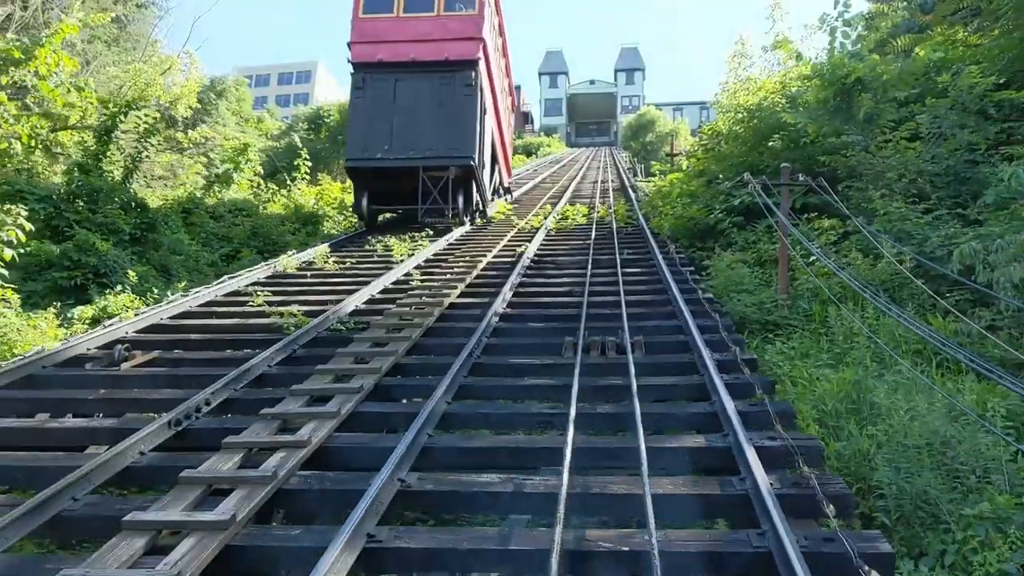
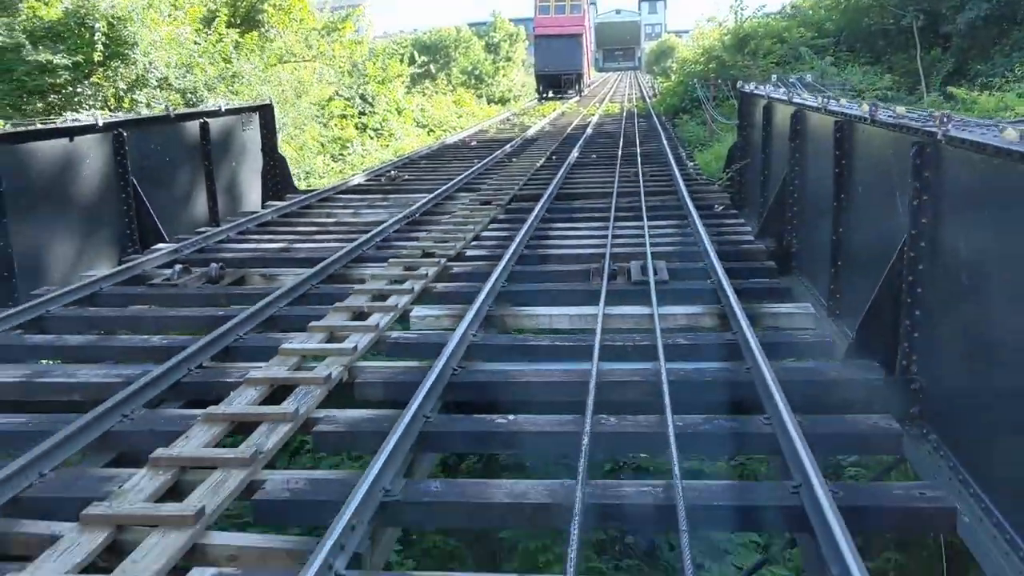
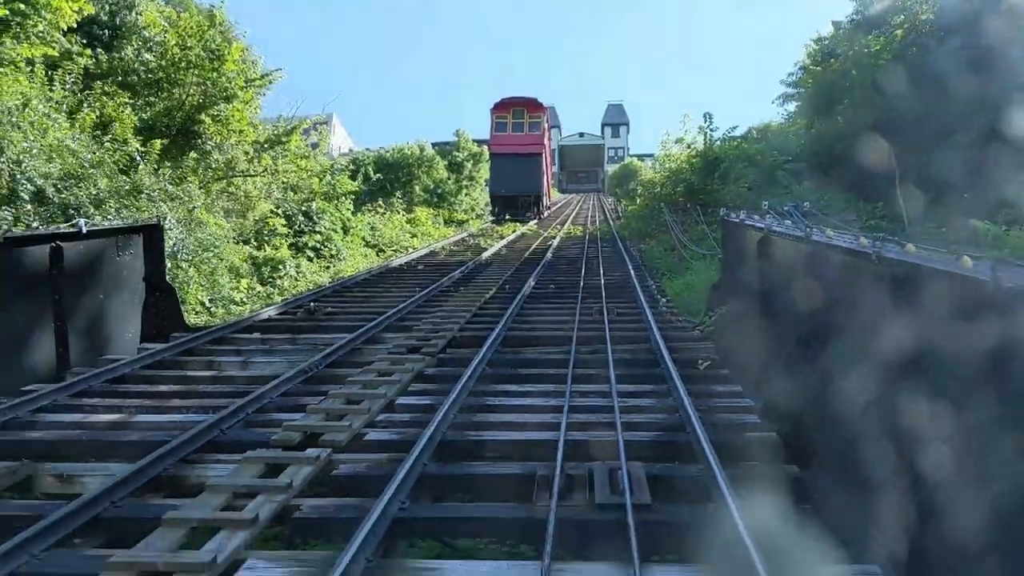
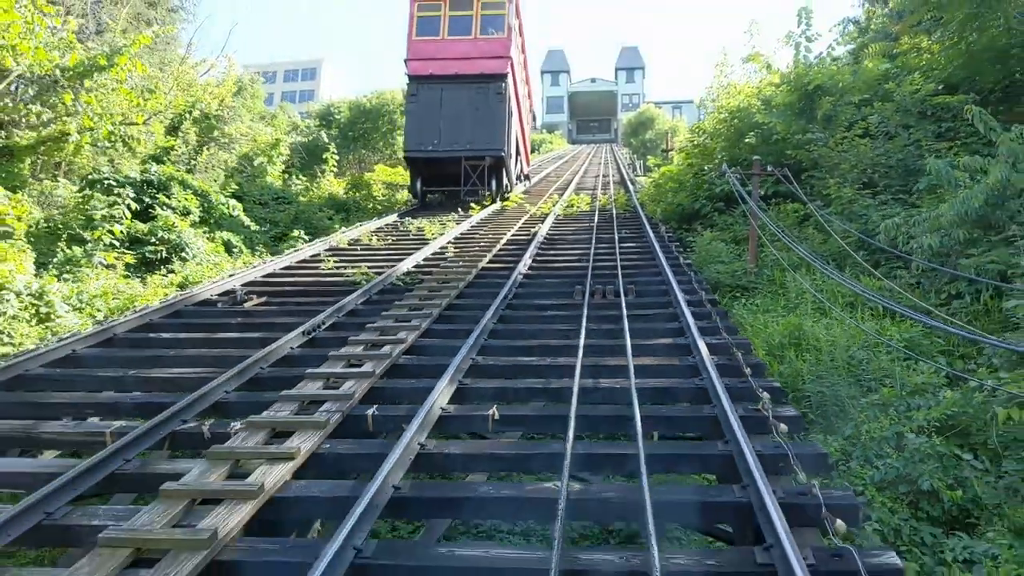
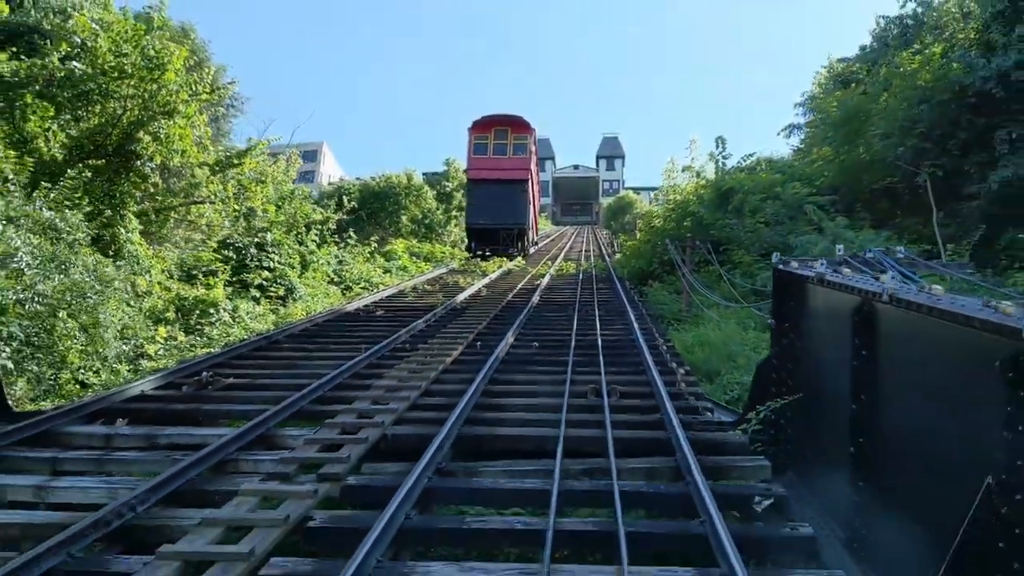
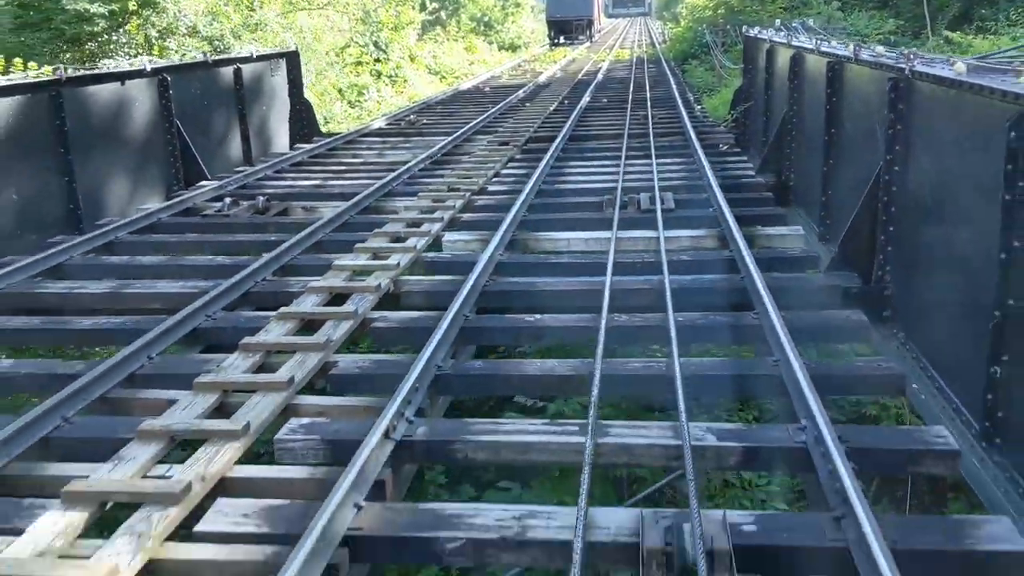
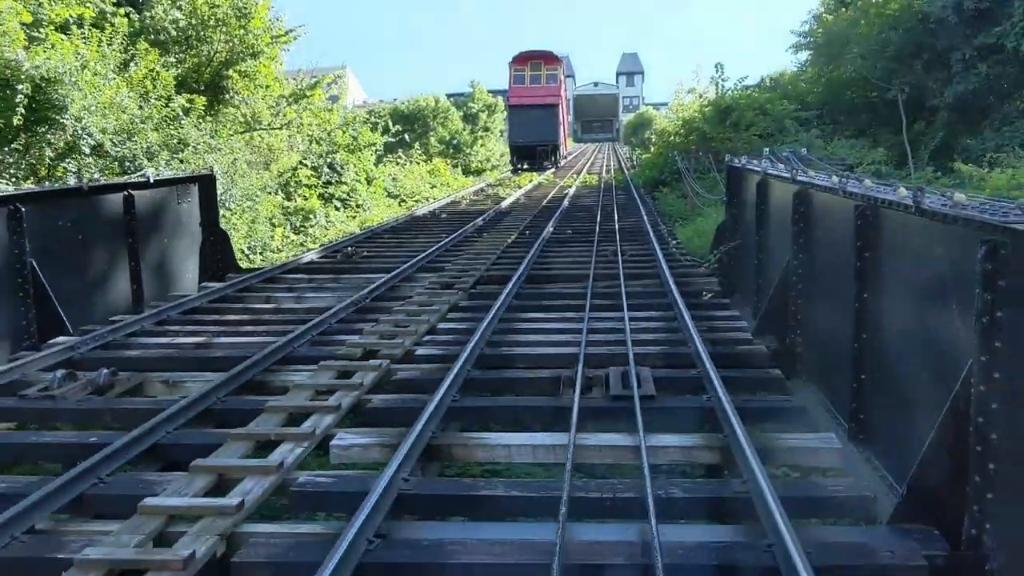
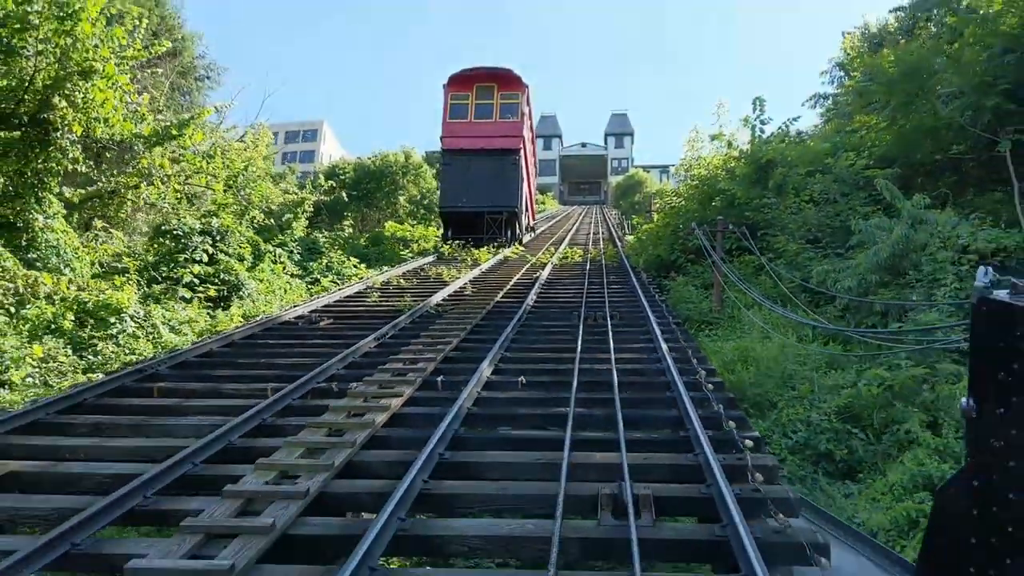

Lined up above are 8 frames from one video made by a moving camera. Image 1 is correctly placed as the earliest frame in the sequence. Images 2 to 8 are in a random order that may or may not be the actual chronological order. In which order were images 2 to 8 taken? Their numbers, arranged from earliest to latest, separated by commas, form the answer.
4, 8, 5, 3, 7, 2, 6
